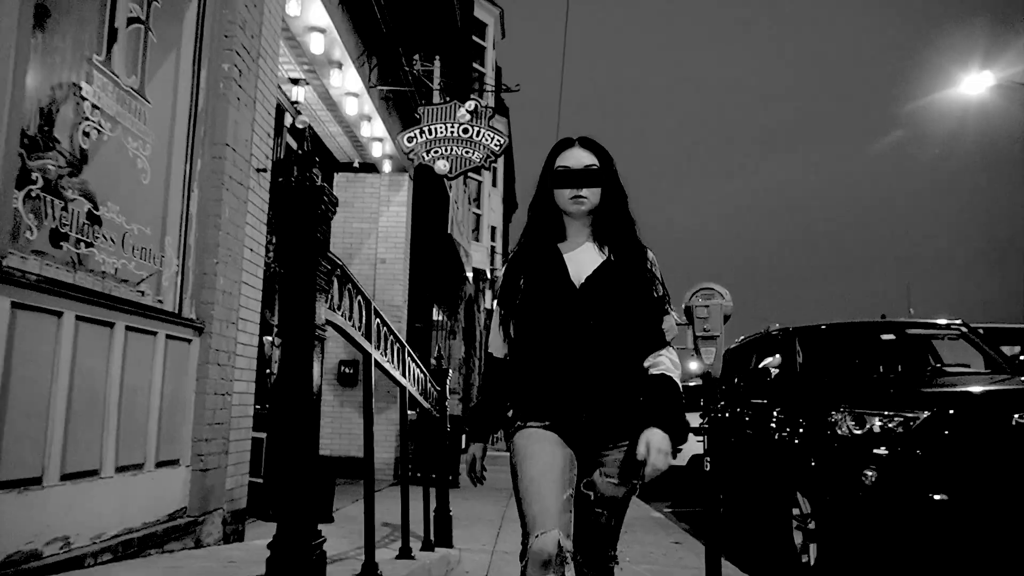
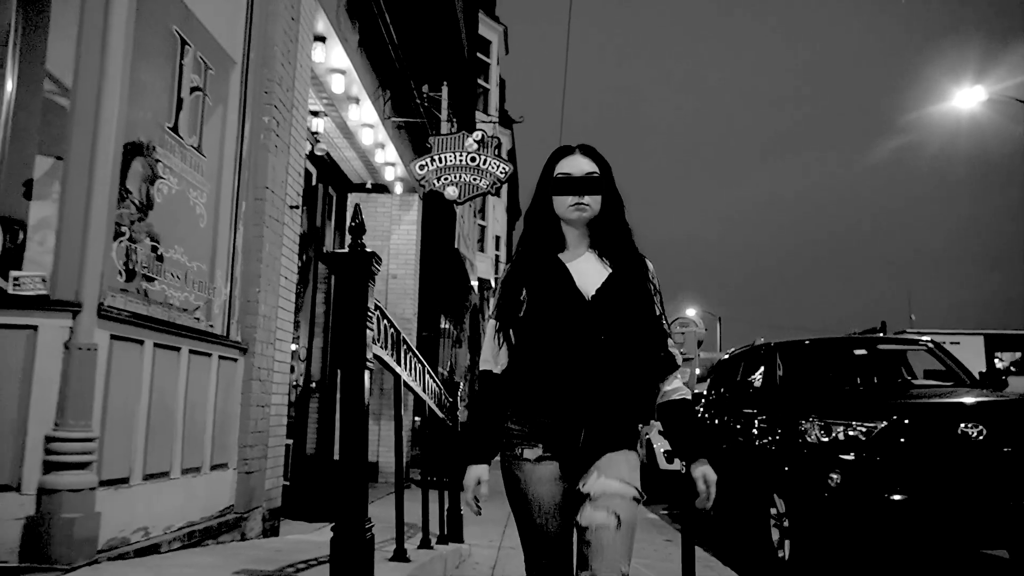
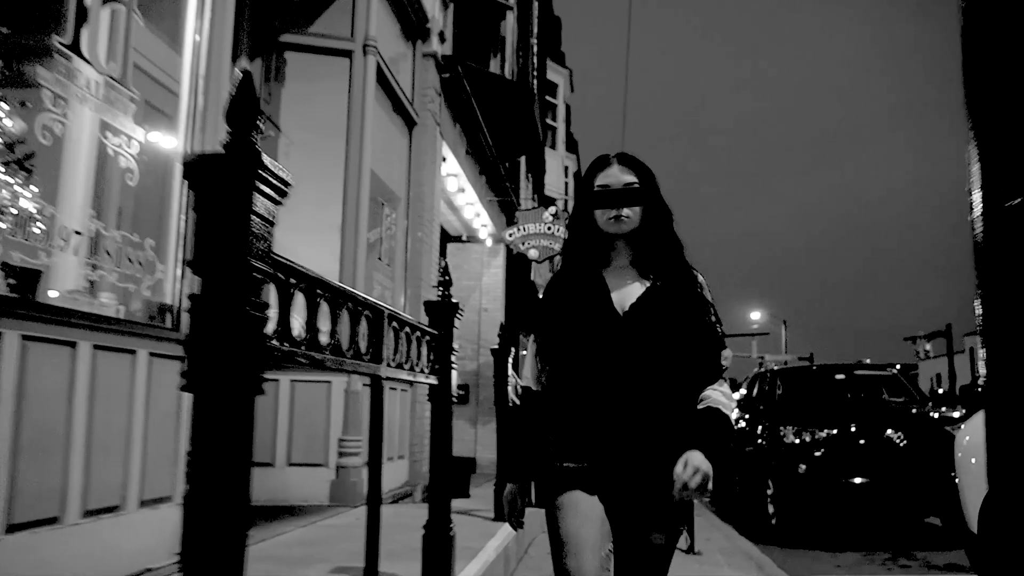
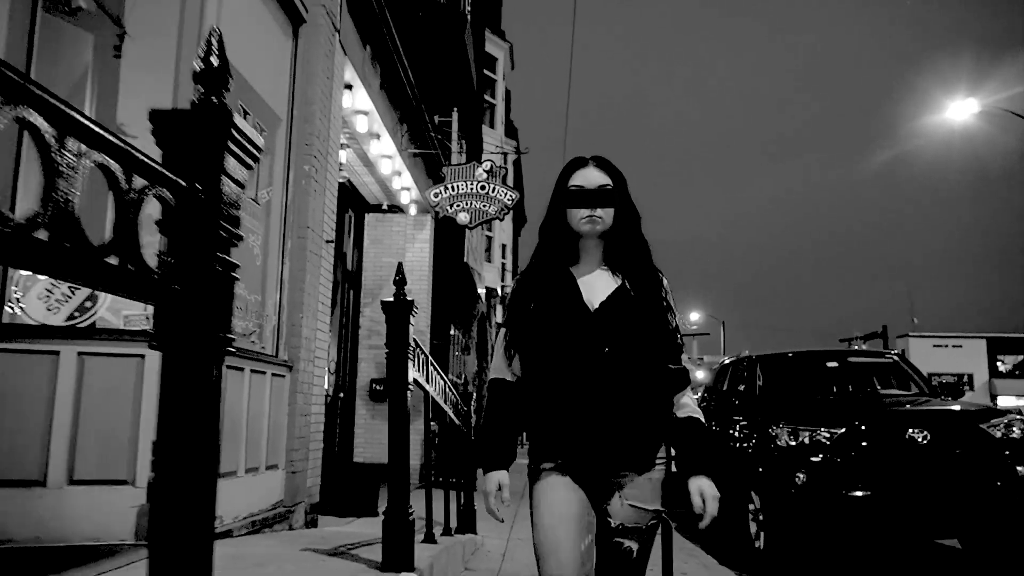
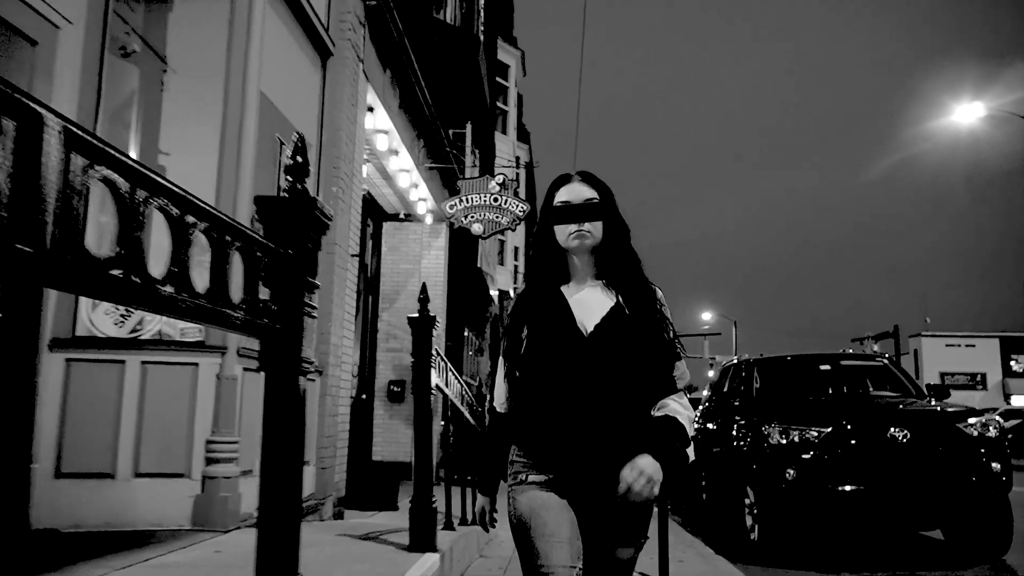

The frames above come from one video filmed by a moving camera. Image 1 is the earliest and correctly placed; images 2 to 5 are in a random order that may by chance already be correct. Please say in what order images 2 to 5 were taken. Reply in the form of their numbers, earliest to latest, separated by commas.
2, 4, 5, 3
